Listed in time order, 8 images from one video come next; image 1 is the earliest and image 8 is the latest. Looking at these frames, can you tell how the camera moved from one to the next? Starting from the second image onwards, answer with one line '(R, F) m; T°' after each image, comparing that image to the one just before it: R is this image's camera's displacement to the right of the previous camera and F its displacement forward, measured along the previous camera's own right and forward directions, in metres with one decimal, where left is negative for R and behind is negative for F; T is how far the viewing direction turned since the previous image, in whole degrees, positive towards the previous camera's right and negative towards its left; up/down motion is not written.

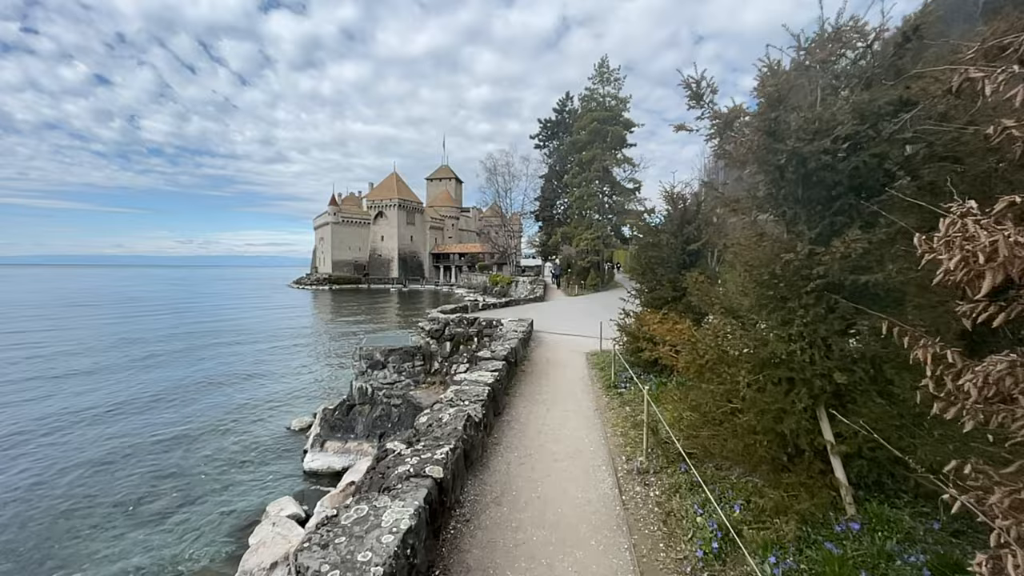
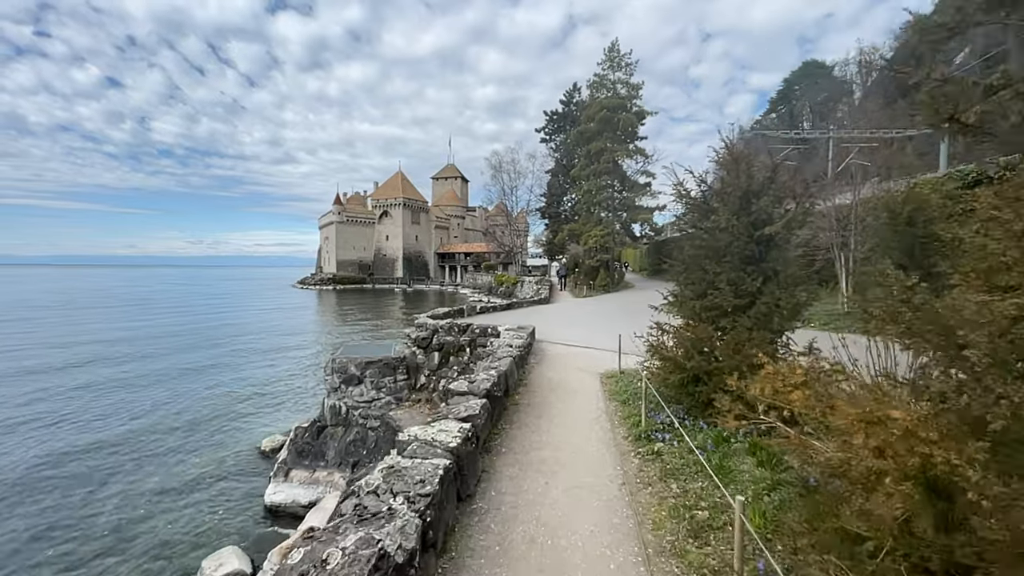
(+0.2, +1.9) m; -1°
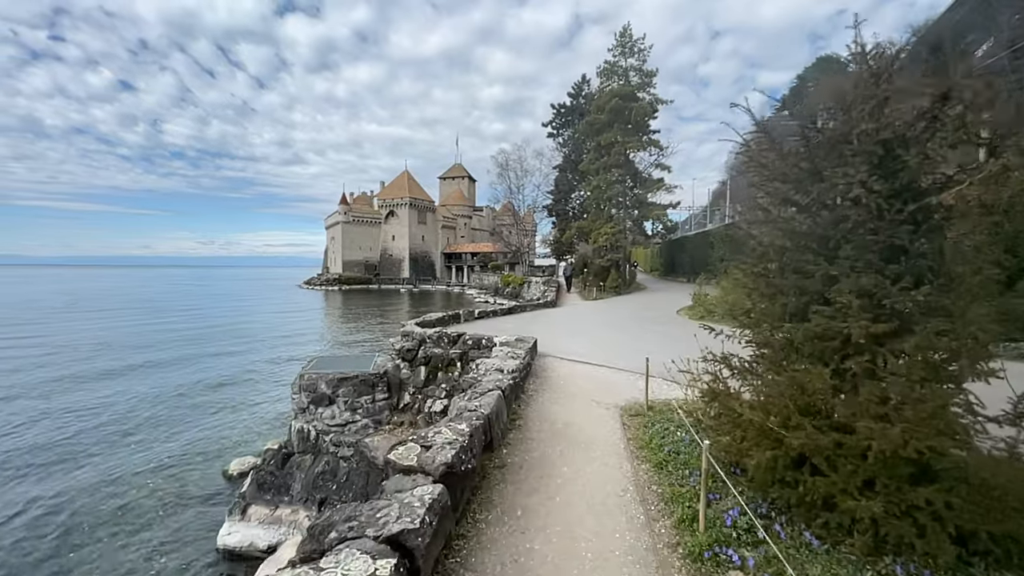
(+0.2, +1.7) m; -1°
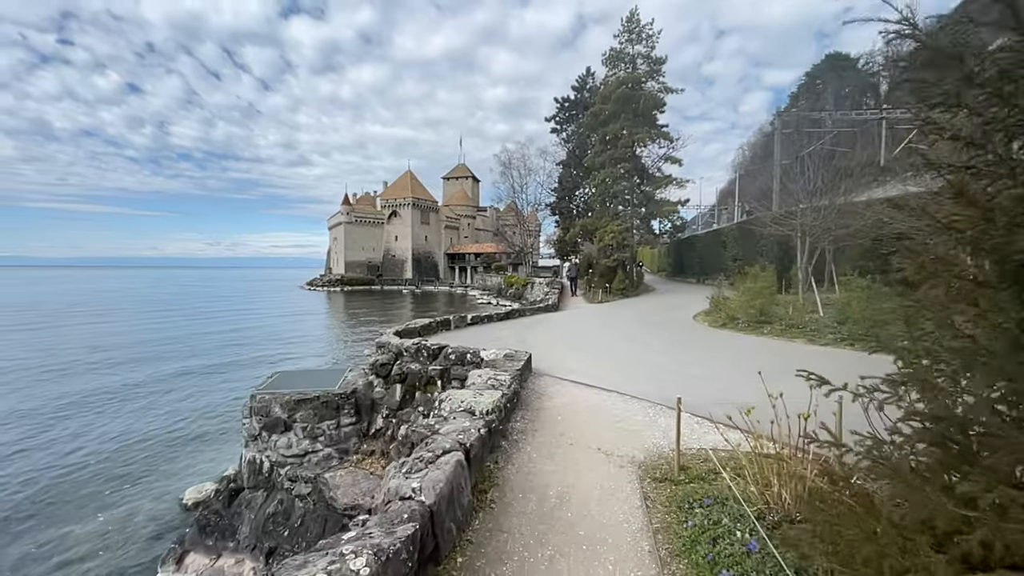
(+0.3, +1.5) m; -1°
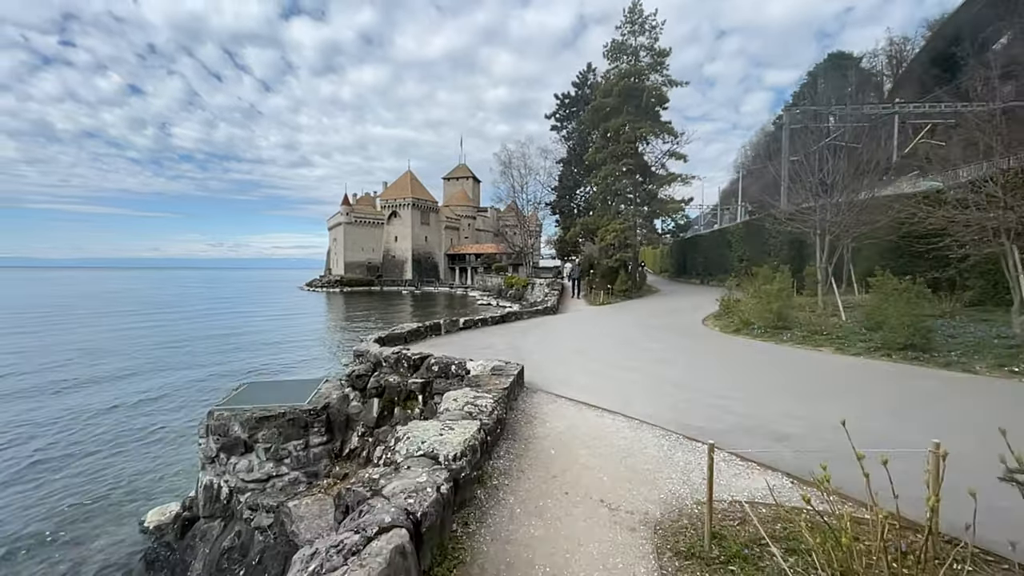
(+0.2, +0.9) m; 0°
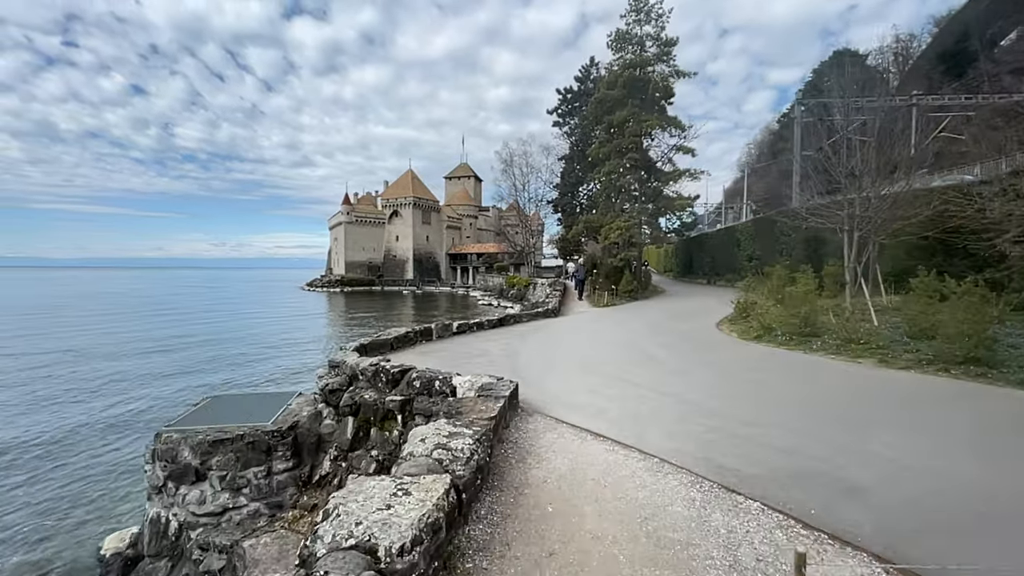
(+0.1, +1.0) m; 0°
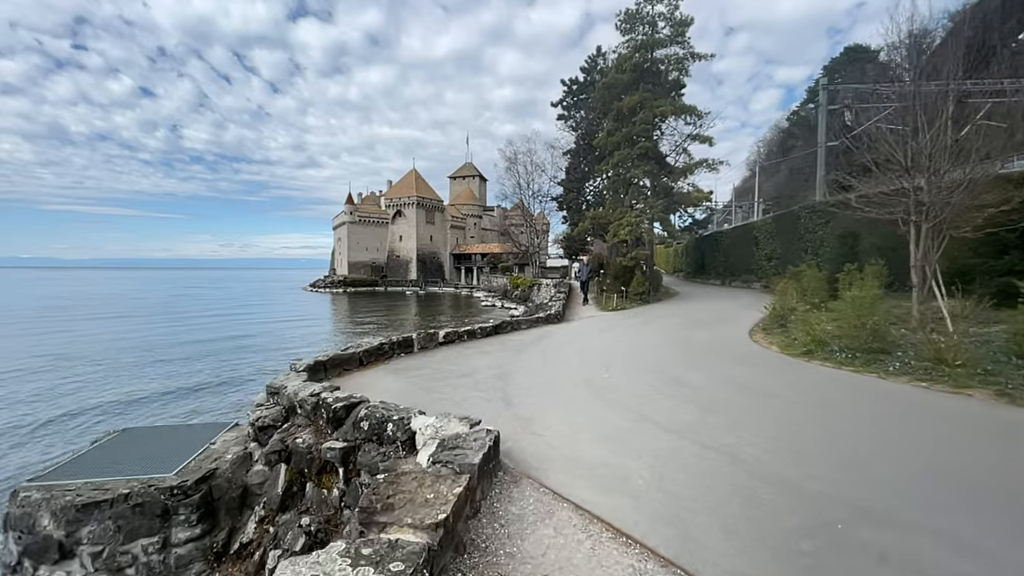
(+0.2, +1.7) m; -1°
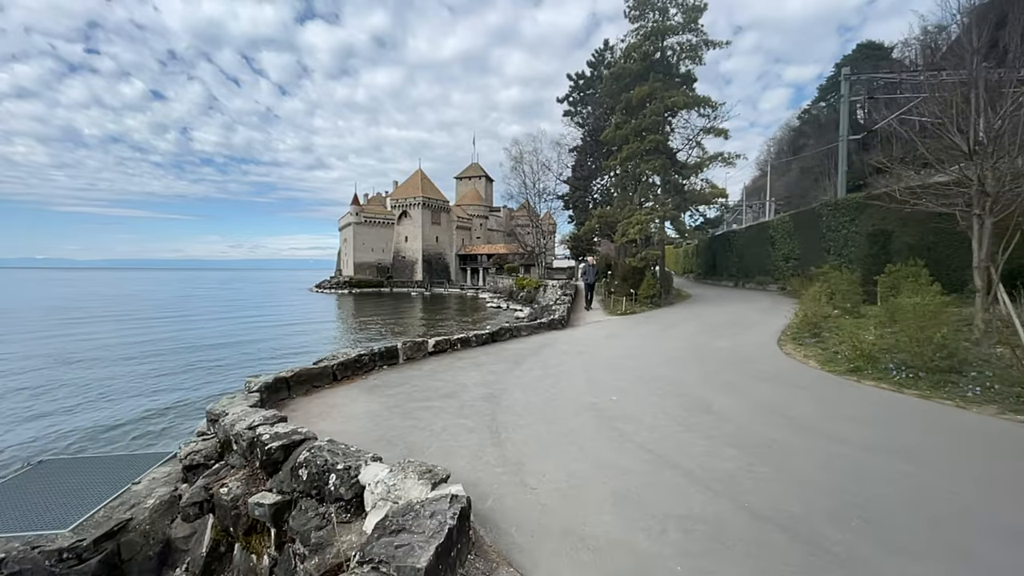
(+0.2, +1.0) m; -1°
